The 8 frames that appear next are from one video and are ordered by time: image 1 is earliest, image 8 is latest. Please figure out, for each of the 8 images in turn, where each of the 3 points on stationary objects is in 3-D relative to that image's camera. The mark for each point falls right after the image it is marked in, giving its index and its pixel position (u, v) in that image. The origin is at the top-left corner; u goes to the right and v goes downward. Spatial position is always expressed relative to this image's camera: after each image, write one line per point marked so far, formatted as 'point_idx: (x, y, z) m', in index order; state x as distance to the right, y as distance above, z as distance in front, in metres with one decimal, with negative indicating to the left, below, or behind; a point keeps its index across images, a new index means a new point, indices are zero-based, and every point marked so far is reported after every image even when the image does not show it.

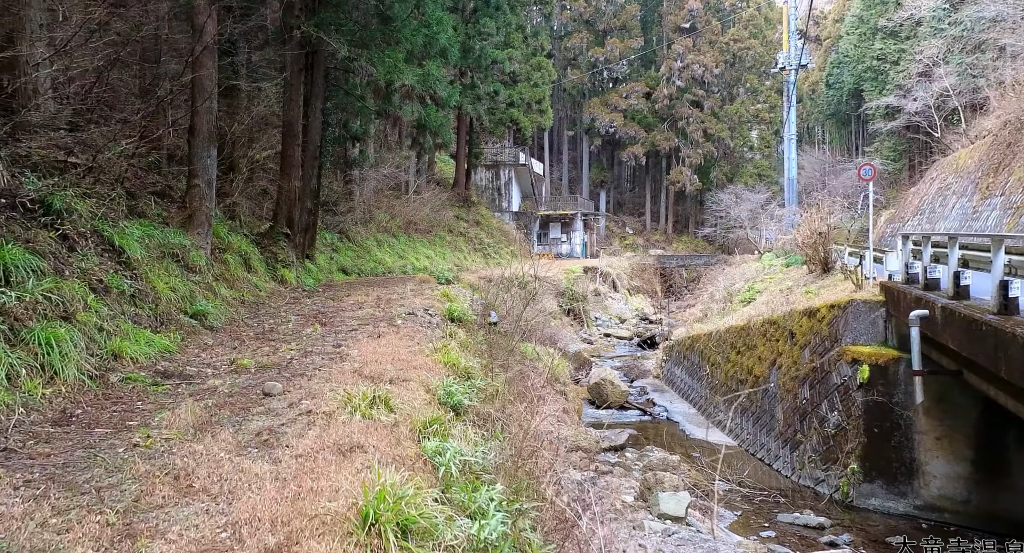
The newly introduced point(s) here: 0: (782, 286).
0: (+4.7, -0.2, +12.8) m
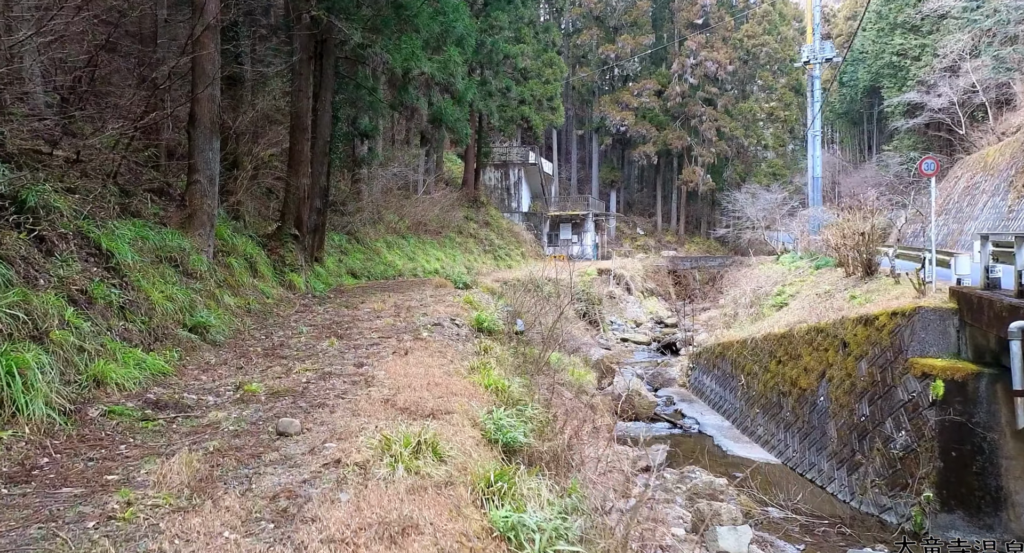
0: (+5.0, -0.2, +12.1) m
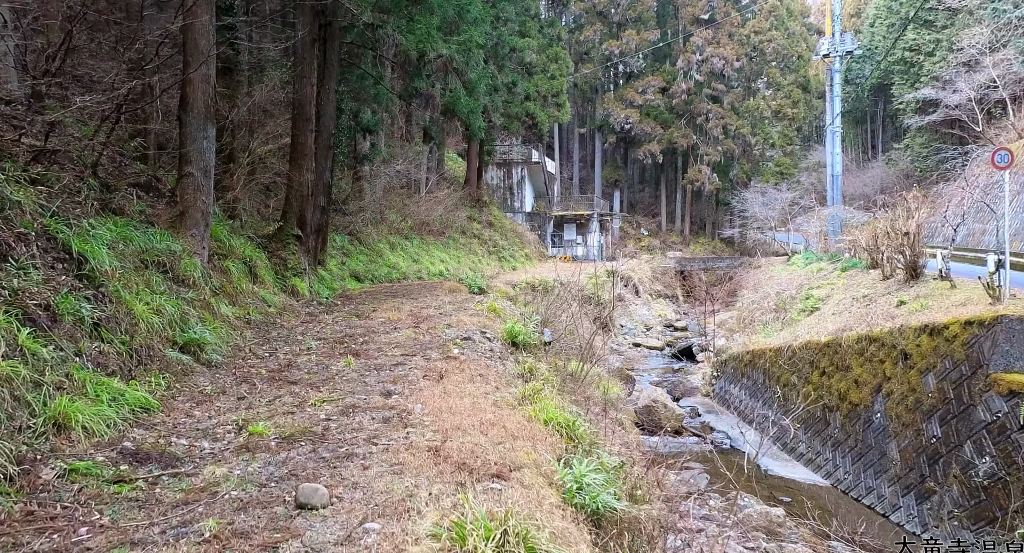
0: (+5.3, -0.3, +11.3) m
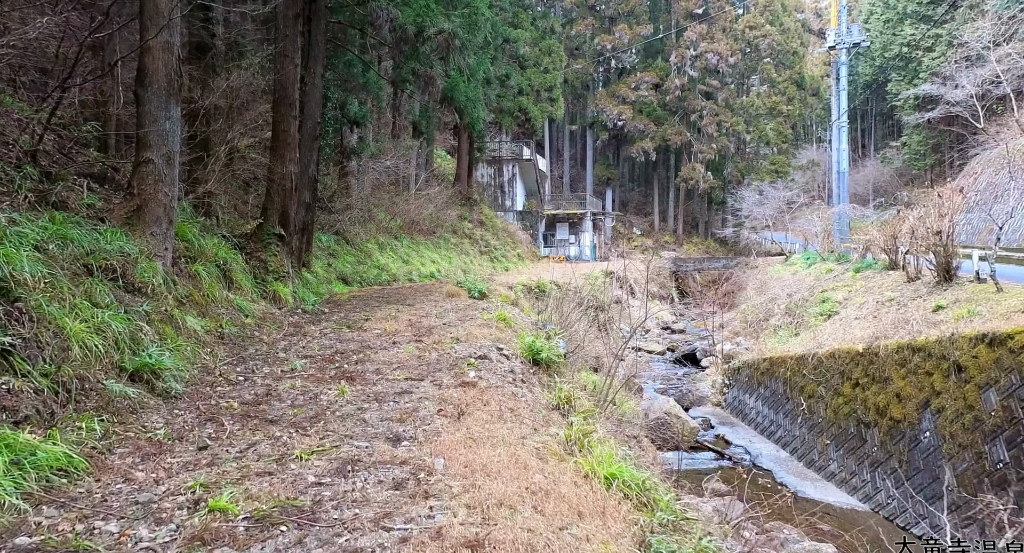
0: (+5.3, -0.3, +10.6) m
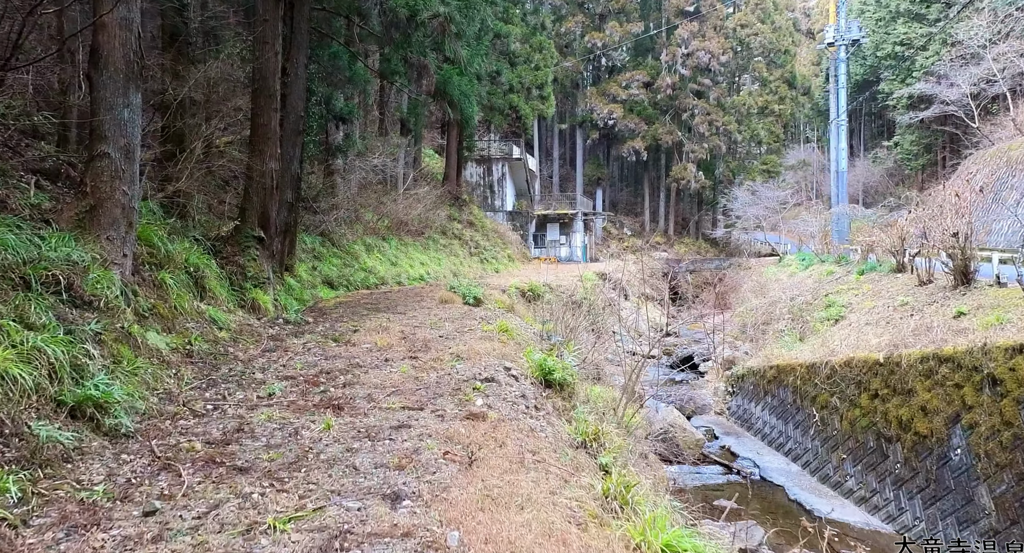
0: (+5.2, -0.3, +10.2) m
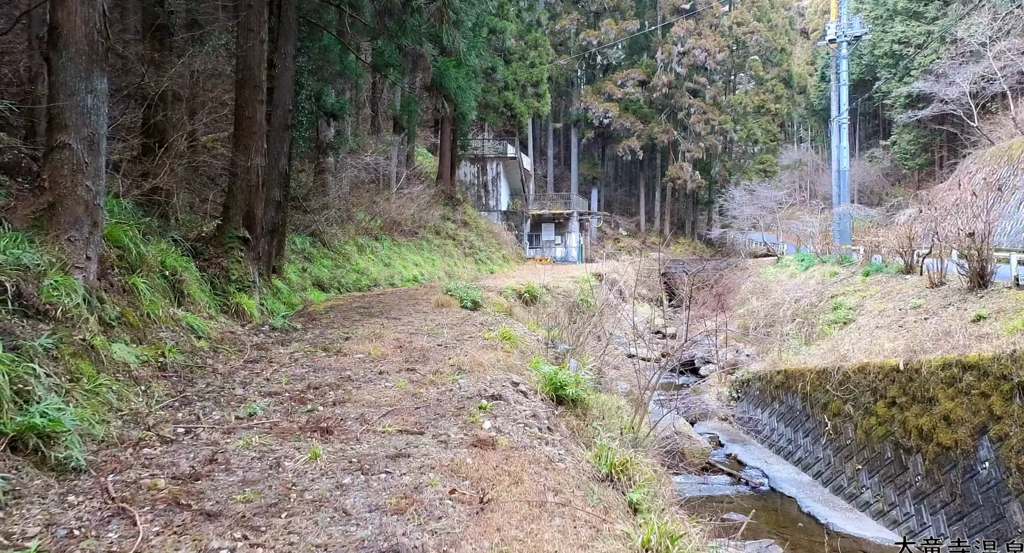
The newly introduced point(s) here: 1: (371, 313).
0: (+5.2, -0.4, +9.8) m
1: (-1.7, -0.4, +9.0) m
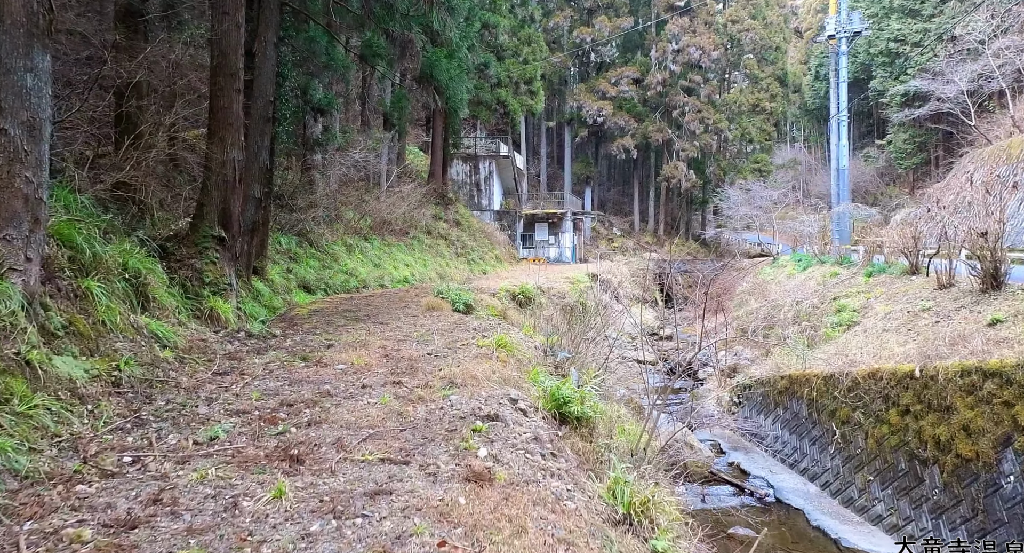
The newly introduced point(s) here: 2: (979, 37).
0: (+5.1, -0.4, +9.5) m
1: (-1.8, -0.4, +8.6) m
2: (+12.4, +6.3, +19.7) m
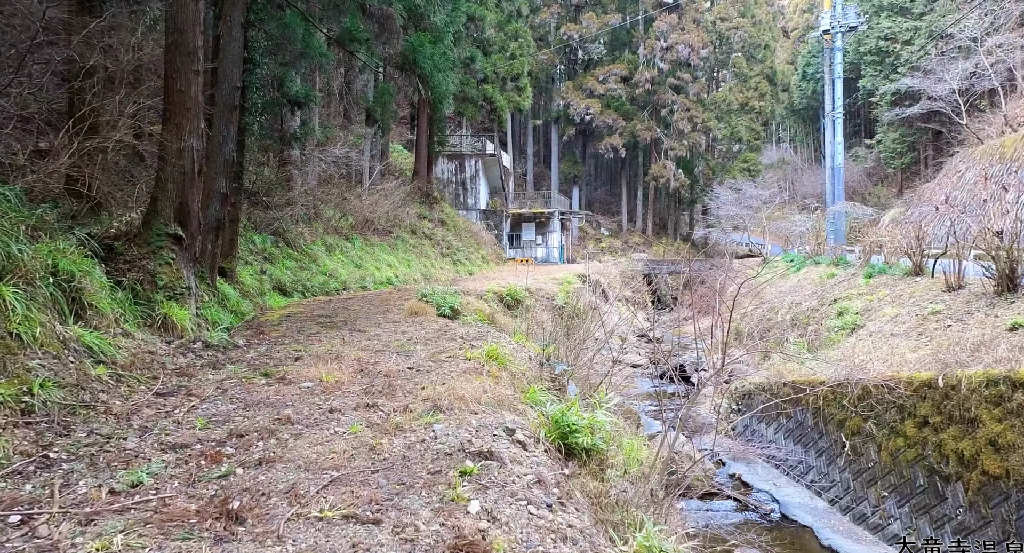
0: (+5.0, -0.4, +9.1) m
1: (-1.9, -0.5, +8.0) m
2: (+12.0, +6.3, +19.4) m
